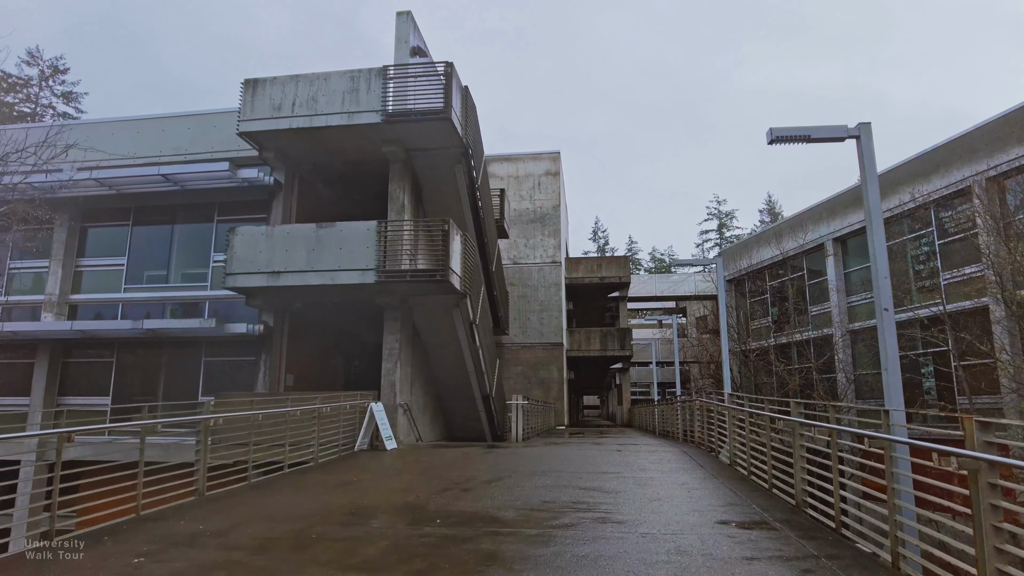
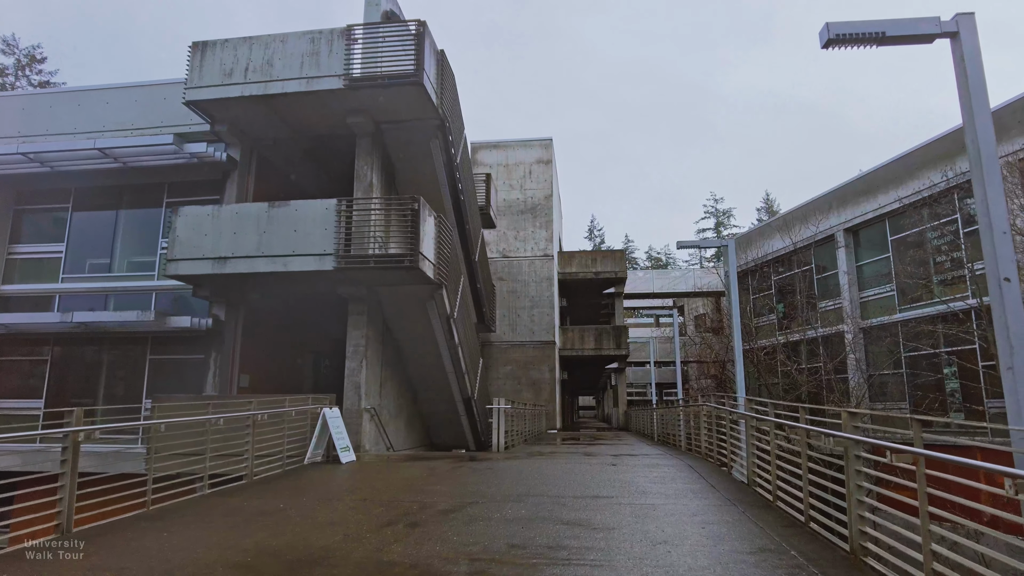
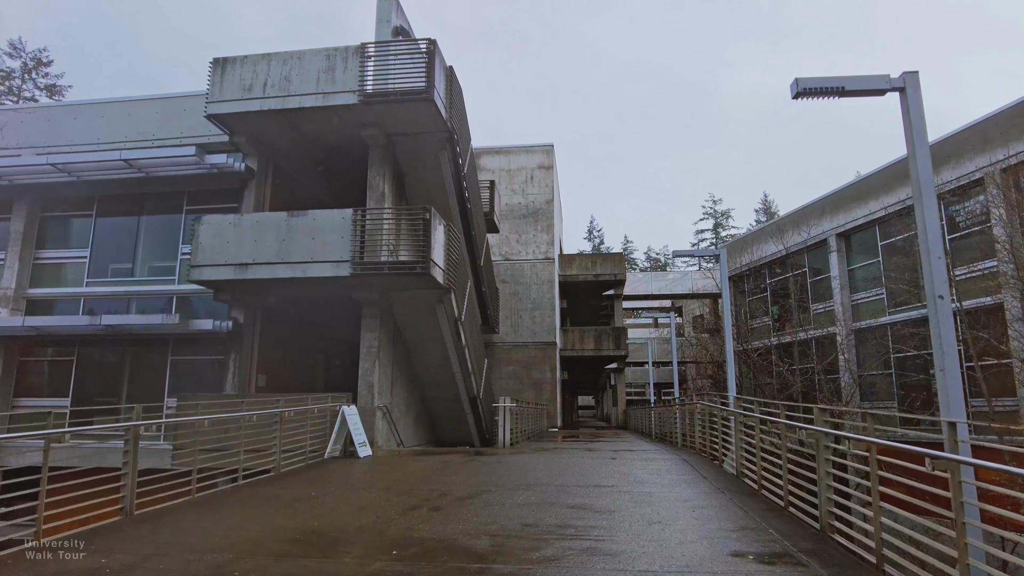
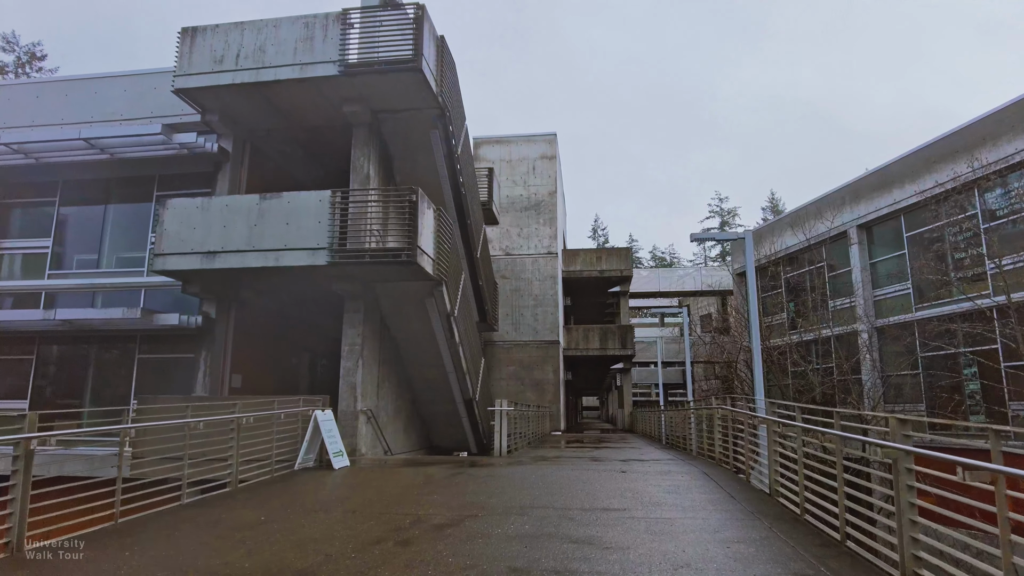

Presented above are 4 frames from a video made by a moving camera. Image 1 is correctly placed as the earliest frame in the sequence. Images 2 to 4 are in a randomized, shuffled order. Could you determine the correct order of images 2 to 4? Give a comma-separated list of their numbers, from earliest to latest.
3, 2, 4
